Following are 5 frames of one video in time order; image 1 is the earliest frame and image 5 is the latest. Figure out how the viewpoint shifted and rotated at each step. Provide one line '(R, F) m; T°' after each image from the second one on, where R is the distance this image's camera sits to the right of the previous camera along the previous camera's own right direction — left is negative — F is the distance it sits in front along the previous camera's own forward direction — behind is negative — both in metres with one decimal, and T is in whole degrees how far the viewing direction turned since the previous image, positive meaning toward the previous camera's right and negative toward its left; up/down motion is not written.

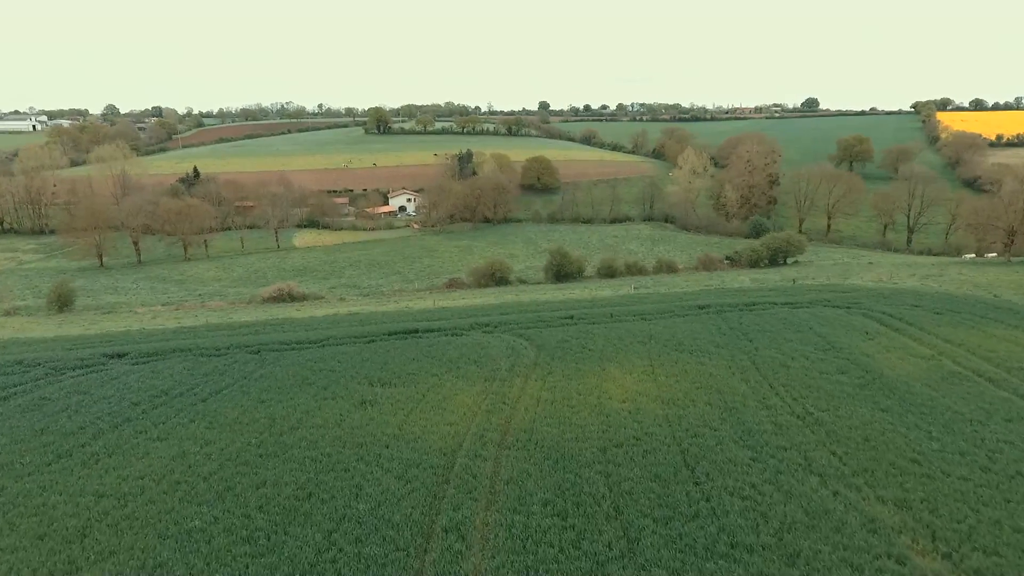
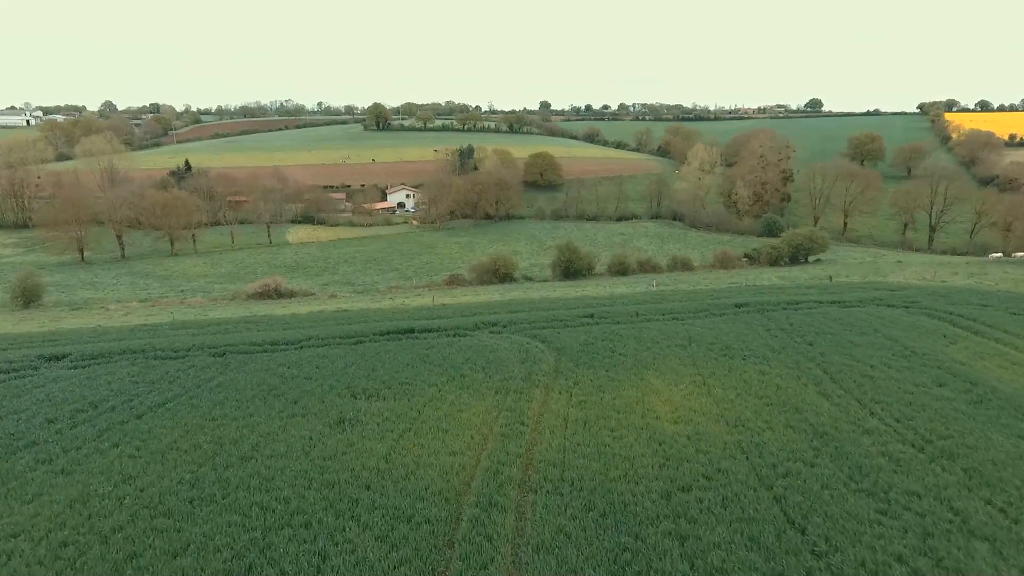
(-0.5, +4.1) m; 0°
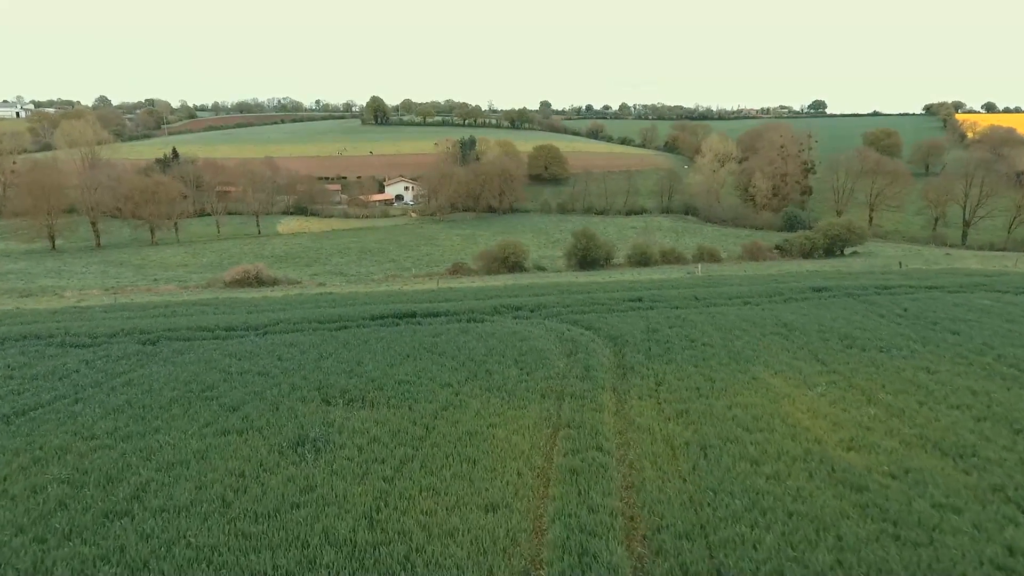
(-1.0, +5.6) m; 0°
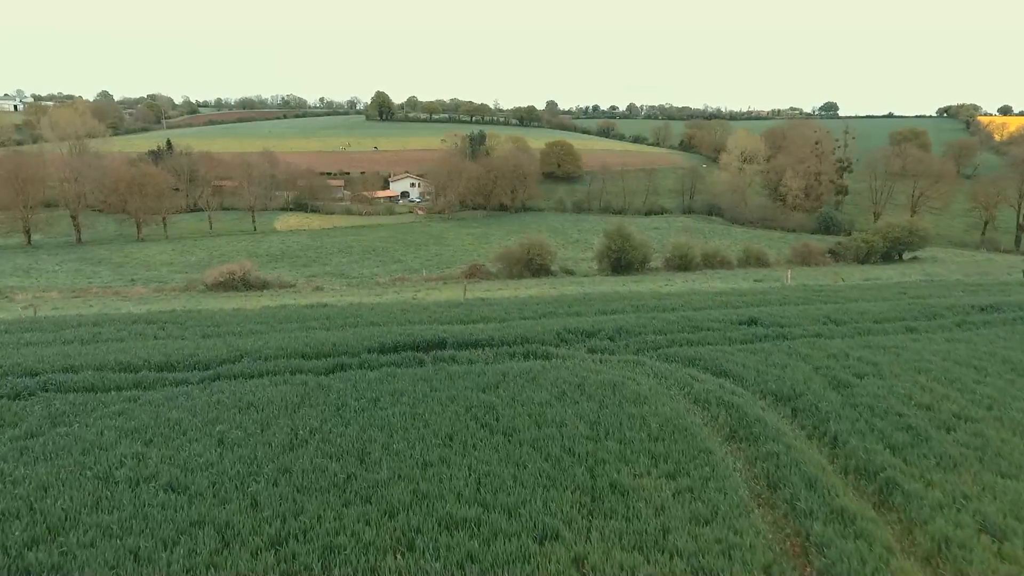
(-1.5, +6.0) m; 0°
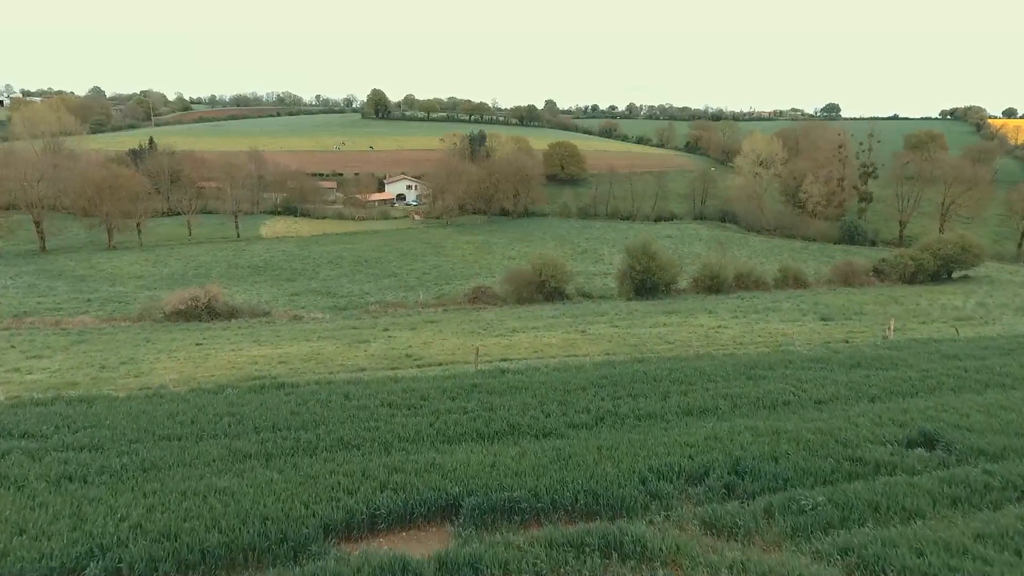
(-0.8, +5.4) m; 0°
